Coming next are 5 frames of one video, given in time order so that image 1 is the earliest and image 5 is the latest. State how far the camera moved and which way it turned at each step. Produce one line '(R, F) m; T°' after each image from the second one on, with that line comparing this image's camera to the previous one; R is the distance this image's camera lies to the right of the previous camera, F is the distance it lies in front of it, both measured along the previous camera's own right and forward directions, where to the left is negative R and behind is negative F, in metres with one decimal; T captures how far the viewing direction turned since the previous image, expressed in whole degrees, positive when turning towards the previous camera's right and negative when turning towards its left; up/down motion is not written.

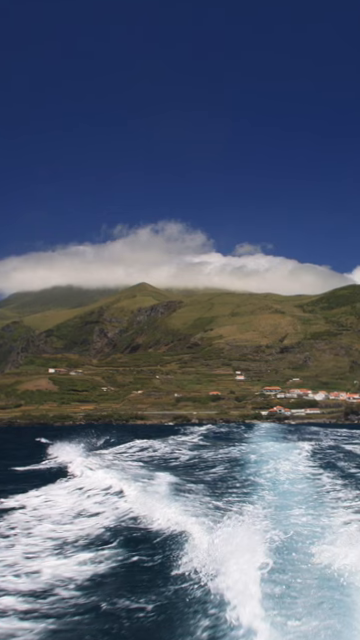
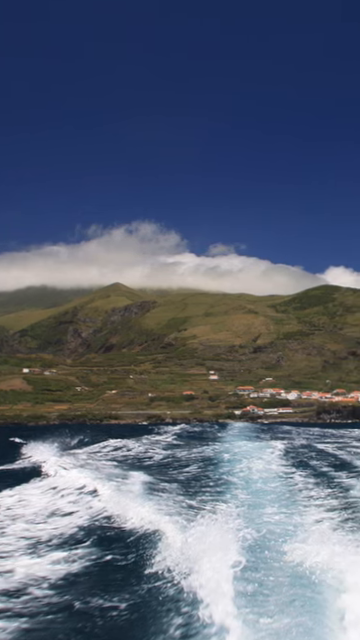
(0.0, -0.3) m; +3°
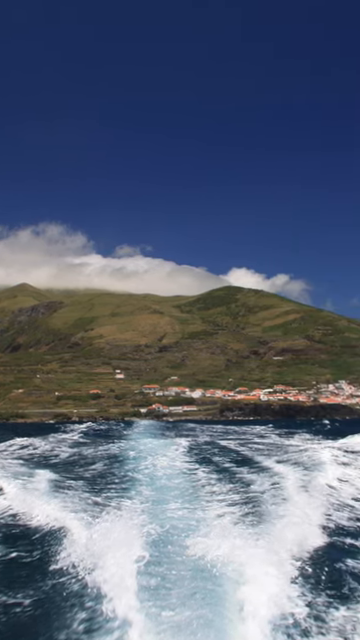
(-0.1, -1.7) m; +10°
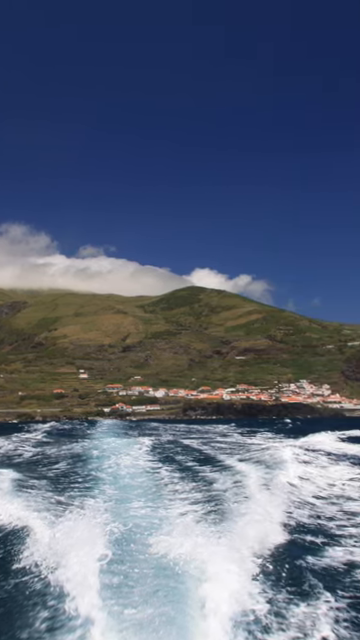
(0.0, -1.0) m; +4°
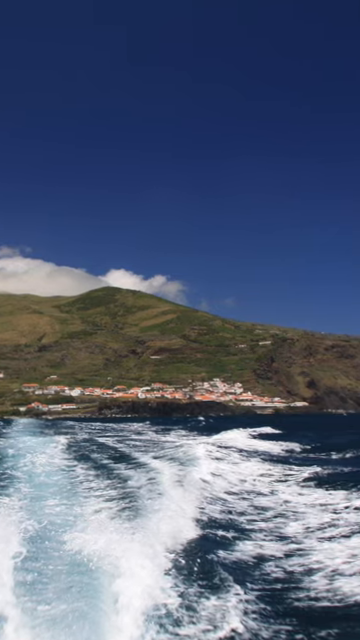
(-0.2, -3.5) m; +9°
